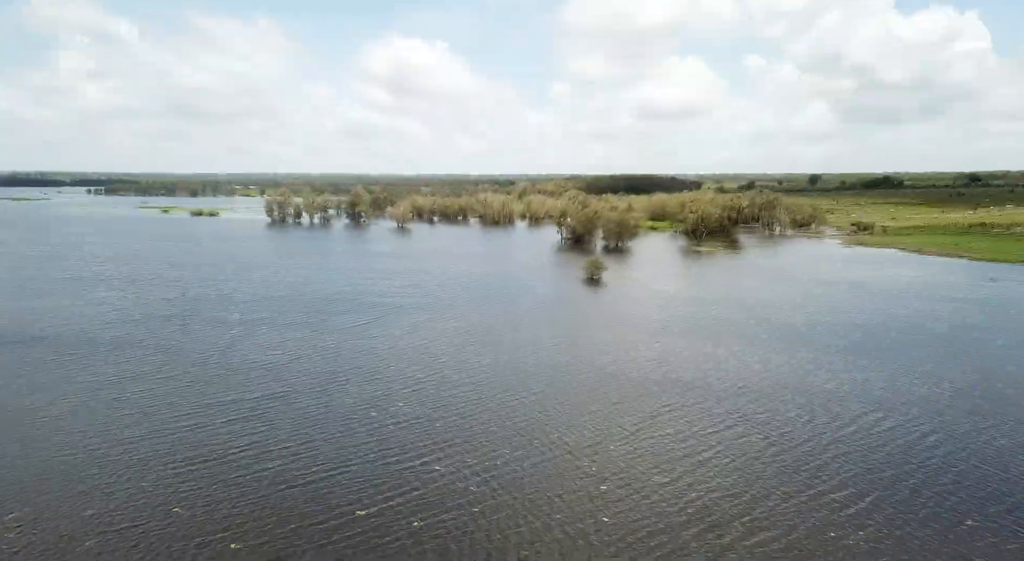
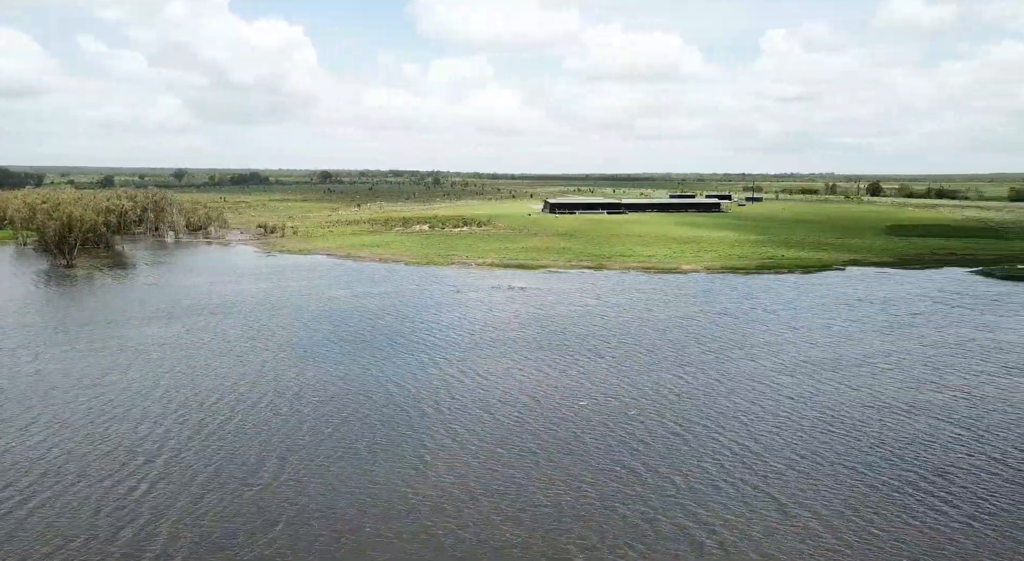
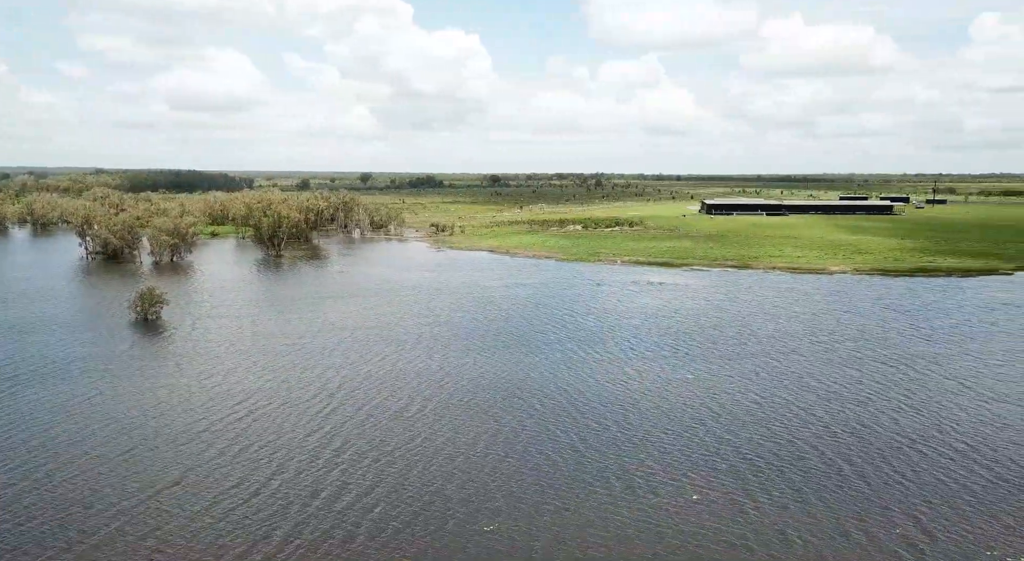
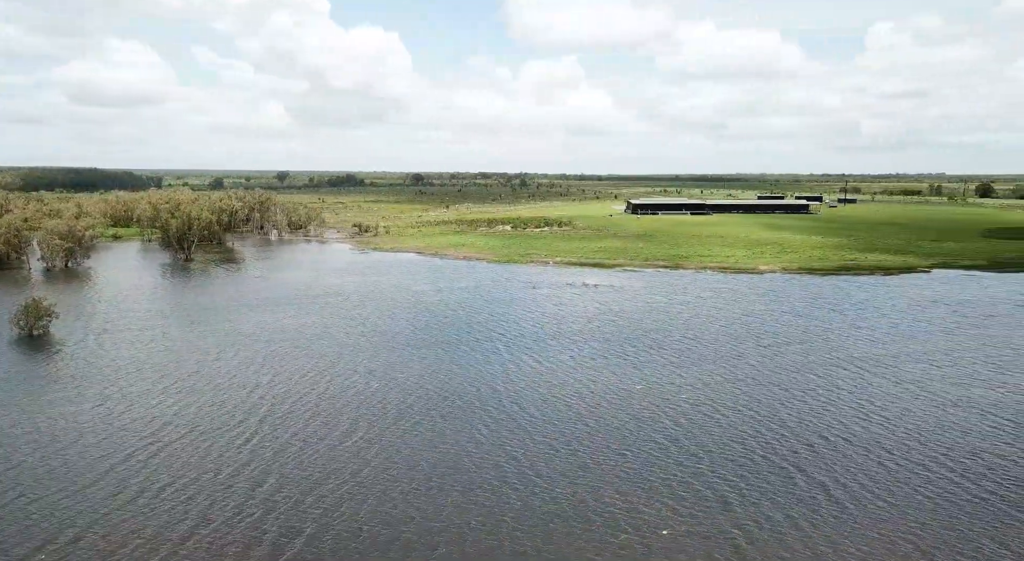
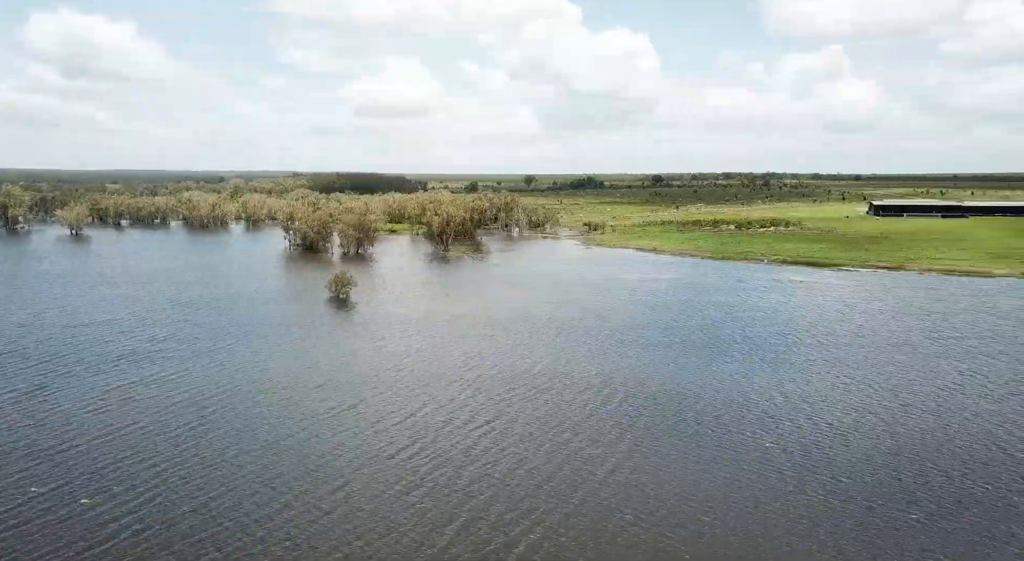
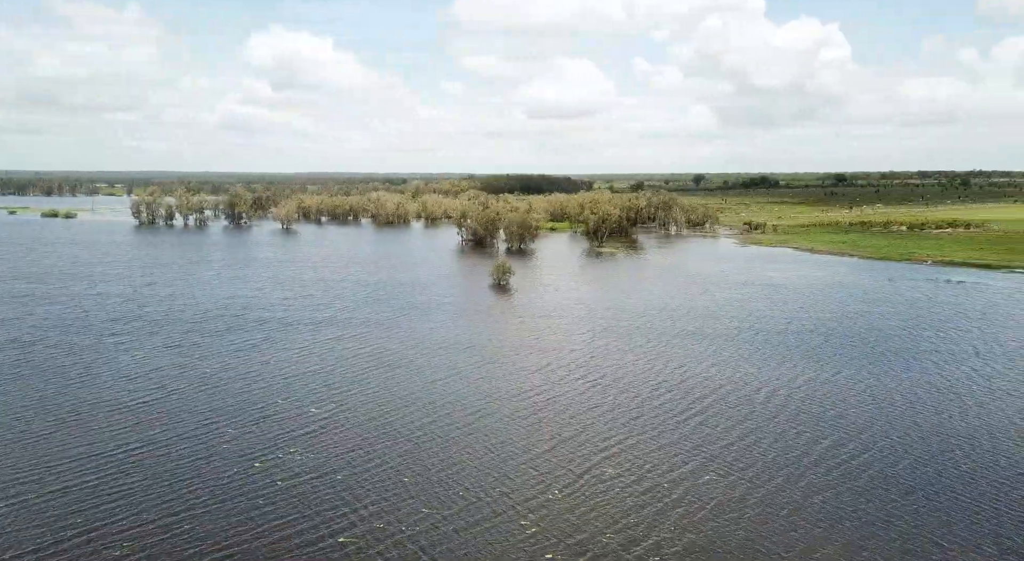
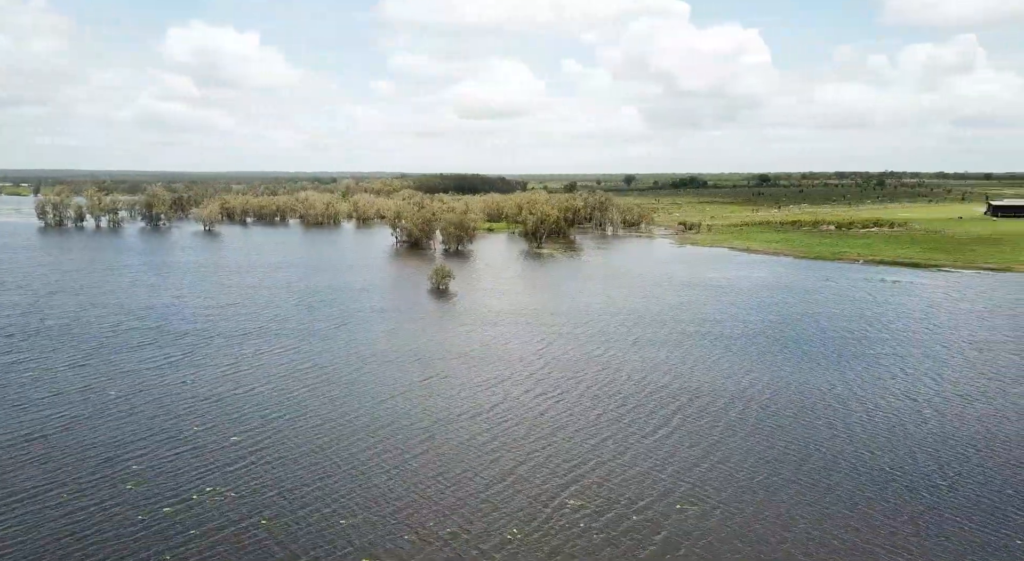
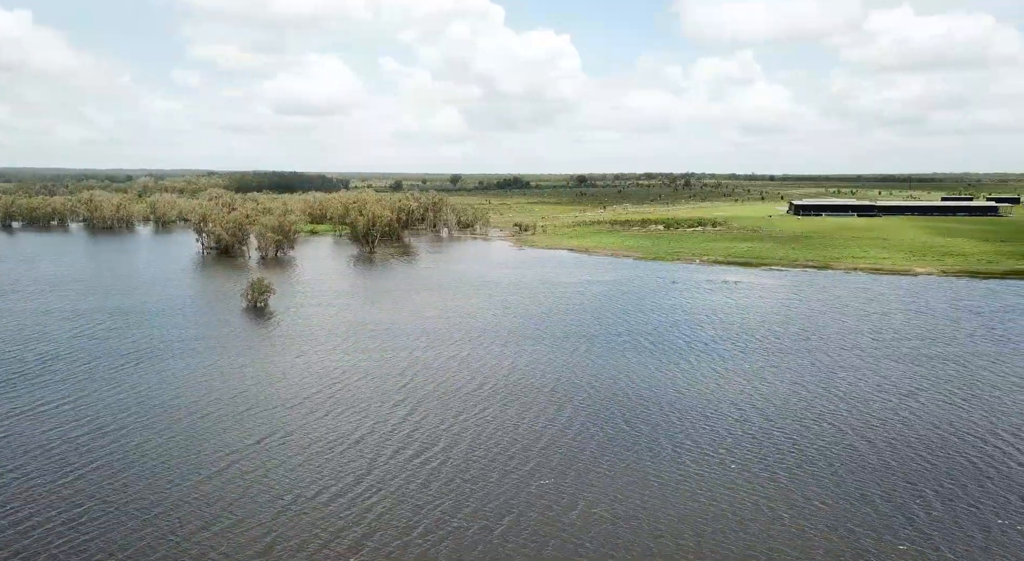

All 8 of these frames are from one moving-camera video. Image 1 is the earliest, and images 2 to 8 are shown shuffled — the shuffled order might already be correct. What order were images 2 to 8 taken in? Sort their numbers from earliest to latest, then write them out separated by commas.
6, 7, 5, 8, 3, 4, 2
